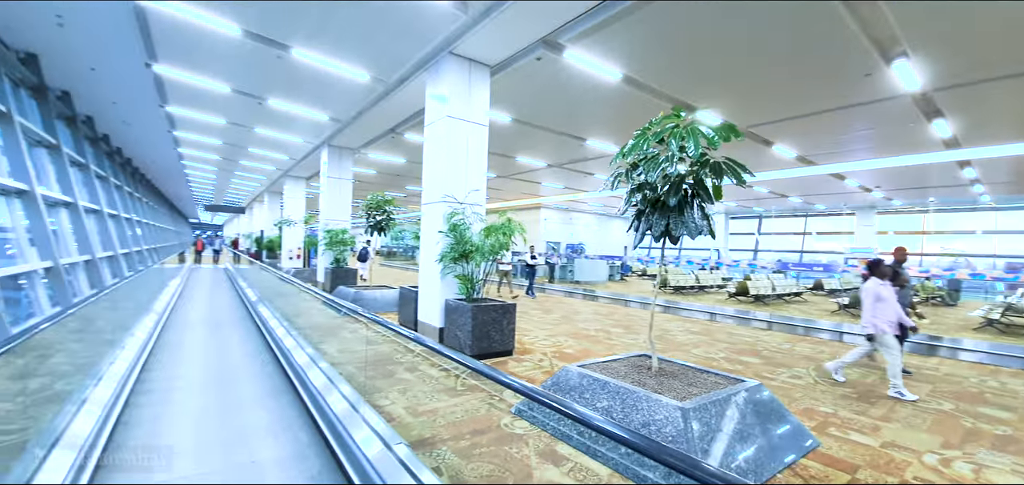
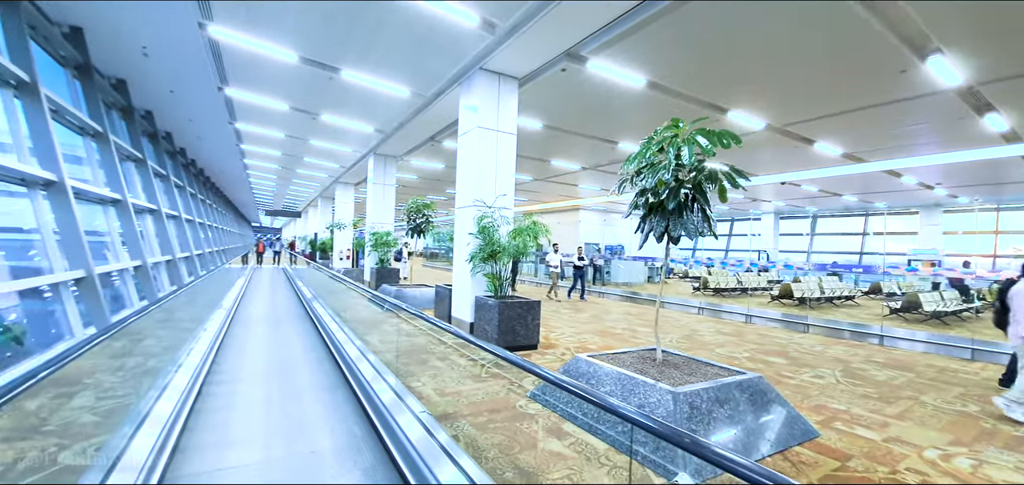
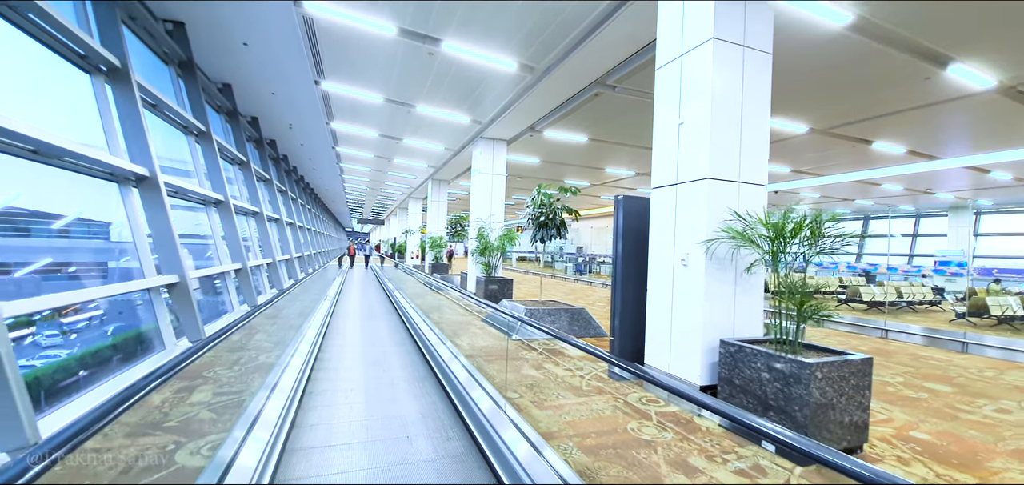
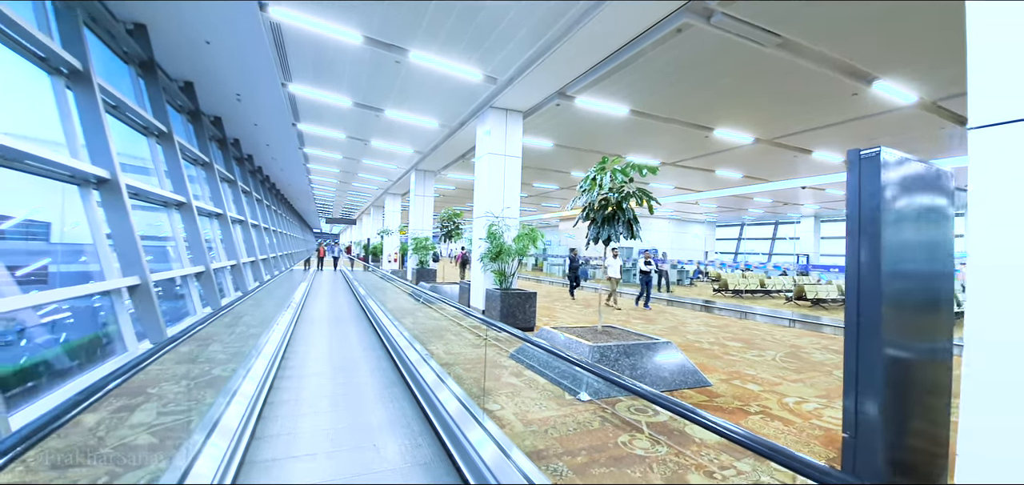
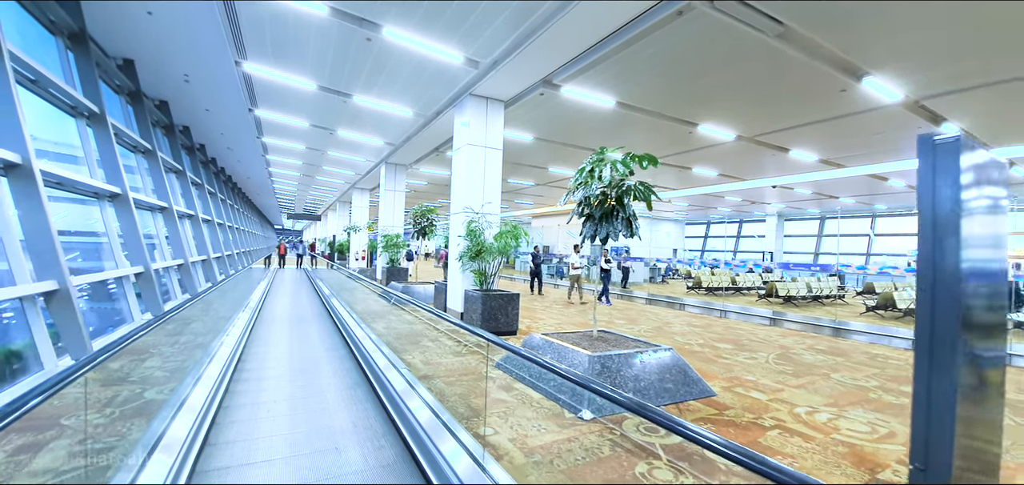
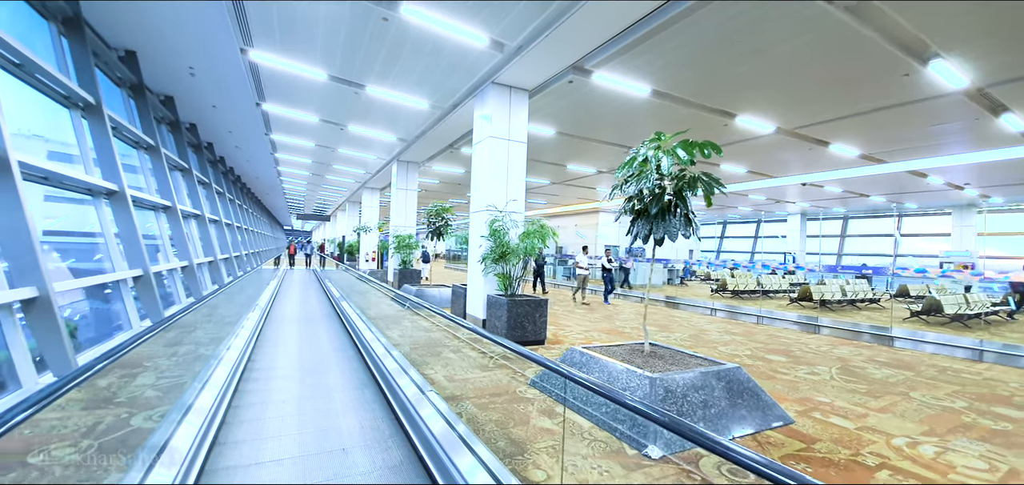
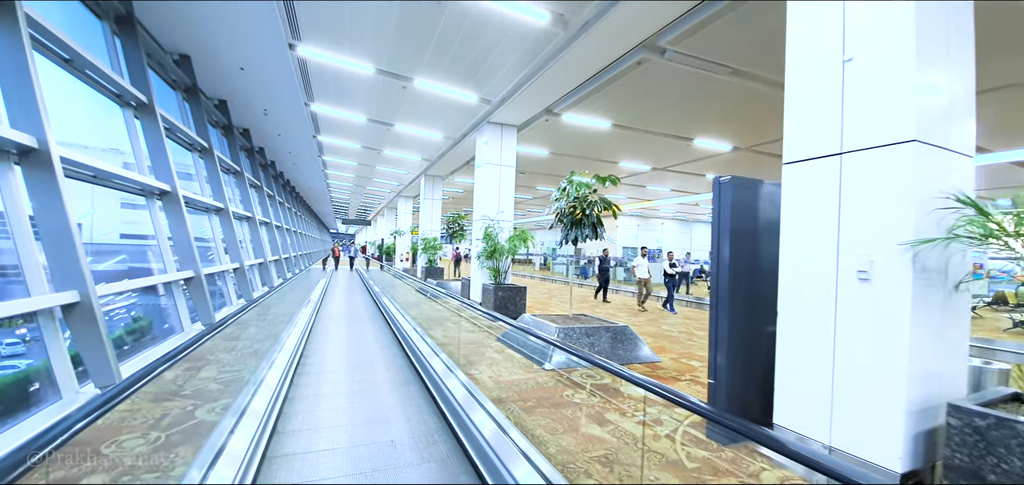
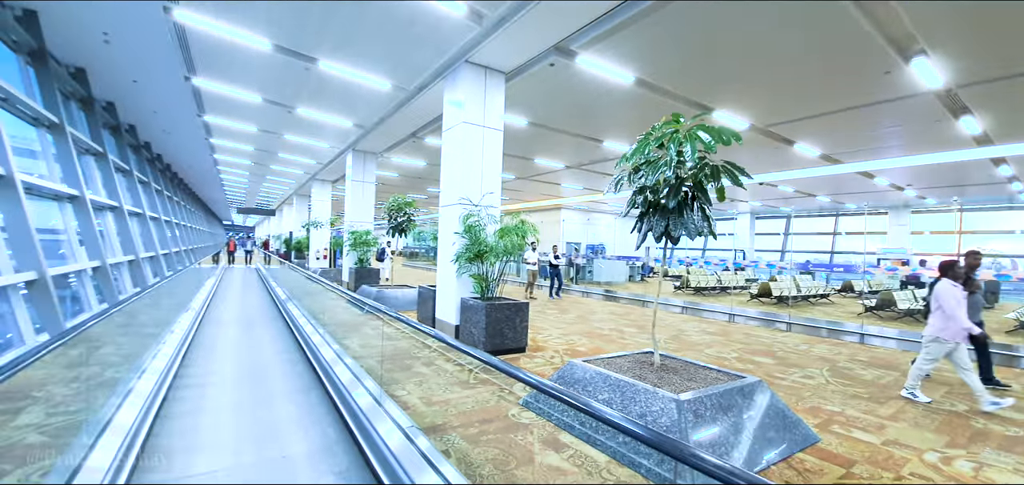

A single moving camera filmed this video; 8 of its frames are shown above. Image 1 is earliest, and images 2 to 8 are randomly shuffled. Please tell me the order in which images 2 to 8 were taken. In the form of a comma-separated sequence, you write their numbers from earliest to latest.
8, 2, 6, 5, 4, 7, 3
